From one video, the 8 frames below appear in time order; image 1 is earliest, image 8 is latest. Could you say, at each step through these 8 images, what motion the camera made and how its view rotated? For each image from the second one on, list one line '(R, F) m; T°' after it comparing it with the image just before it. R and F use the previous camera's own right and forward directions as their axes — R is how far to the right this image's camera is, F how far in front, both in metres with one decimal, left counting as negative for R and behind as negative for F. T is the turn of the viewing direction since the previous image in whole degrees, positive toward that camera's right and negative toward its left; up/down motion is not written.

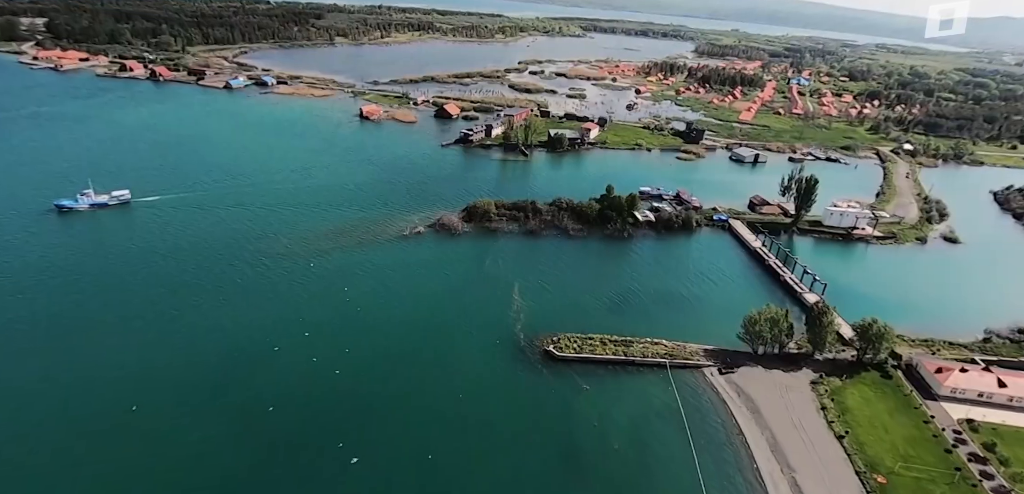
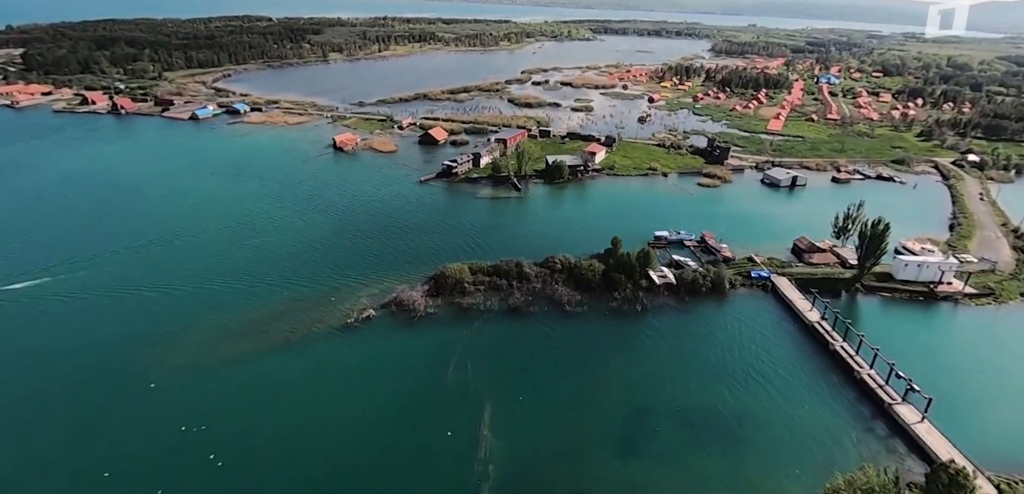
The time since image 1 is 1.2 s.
(+1.4, +4.8) m; -2°
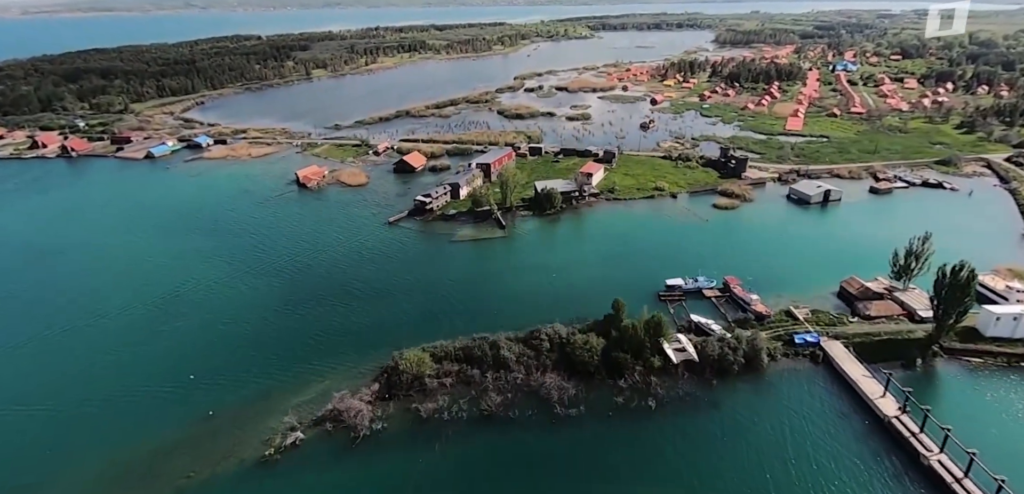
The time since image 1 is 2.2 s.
(+1.2, +3.9) m; -1°
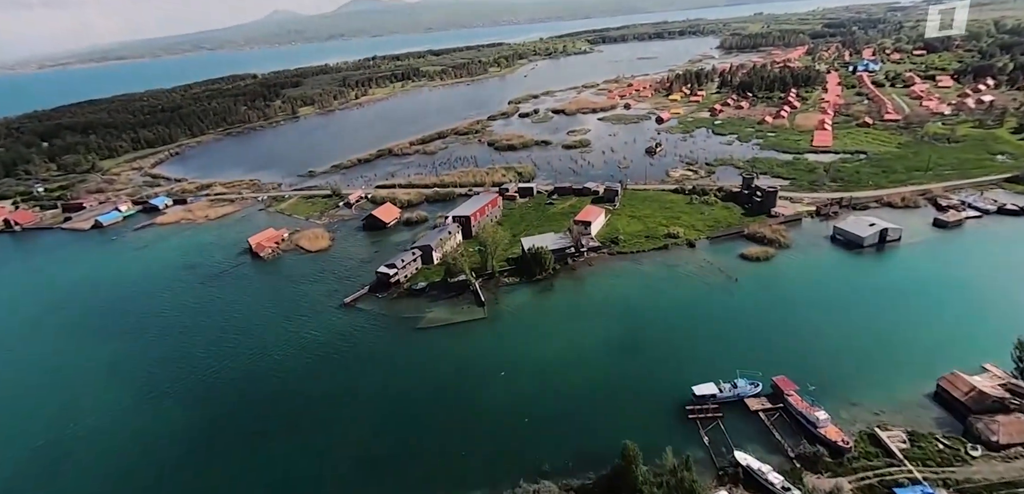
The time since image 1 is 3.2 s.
(+1.3, +4.4) m; -2°
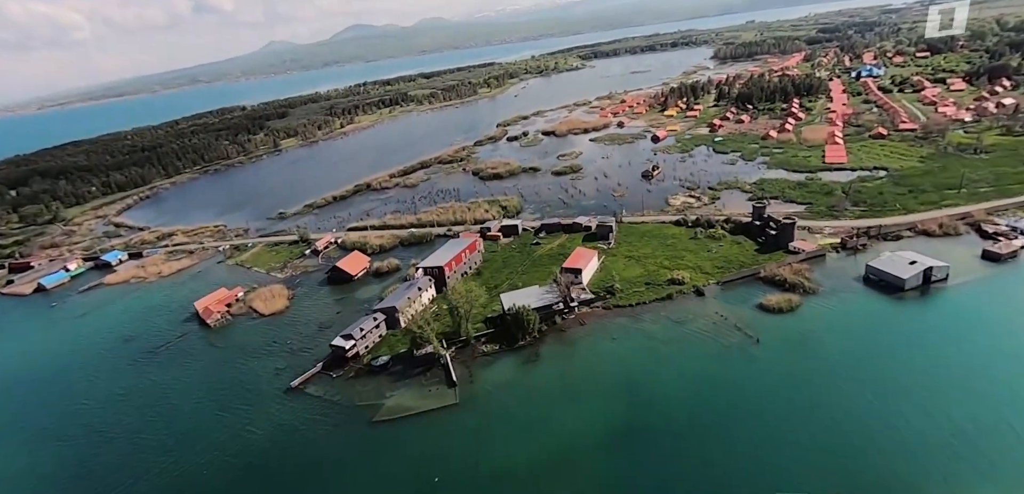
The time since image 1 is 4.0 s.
(+1.0, +3.0) m; 0°
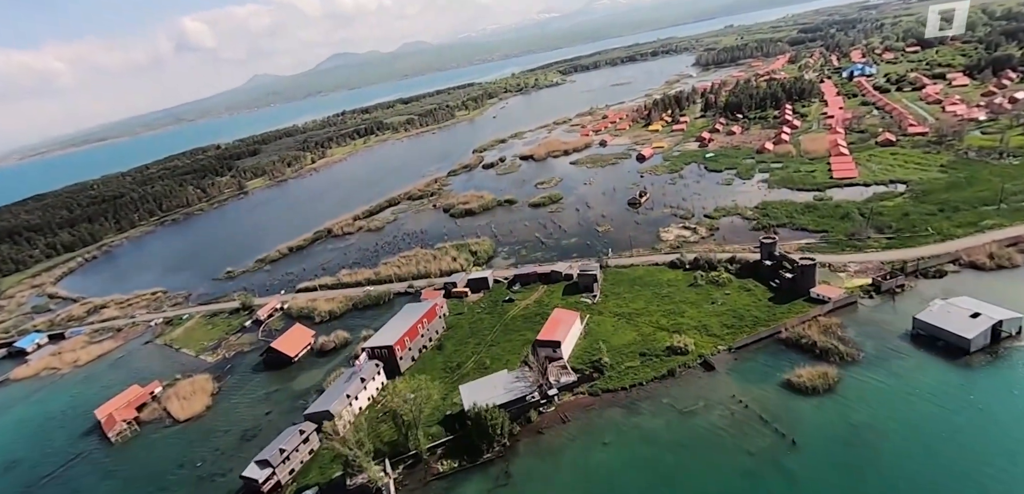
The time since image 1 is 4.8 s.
(+1.3, +3.7) m; +1°
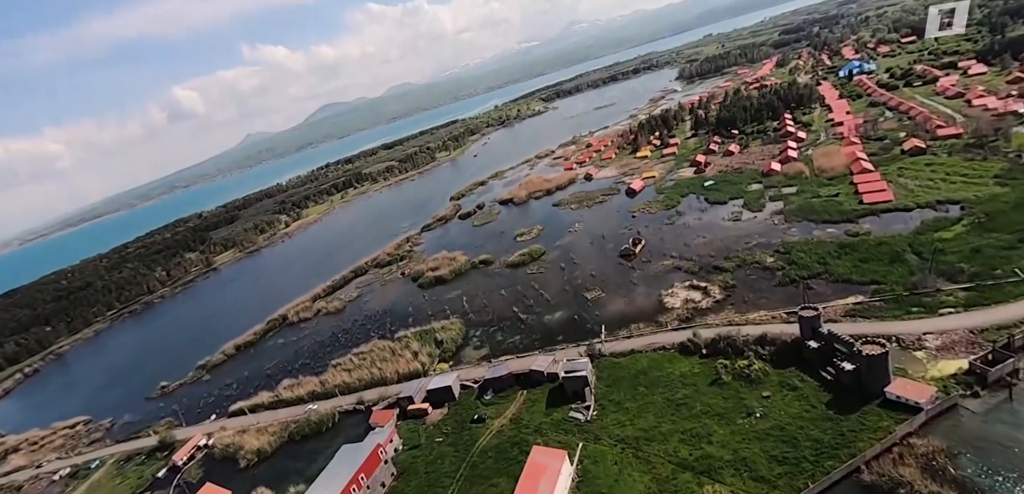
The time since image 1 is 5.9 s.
(+1.8, +4.7) m; 0°
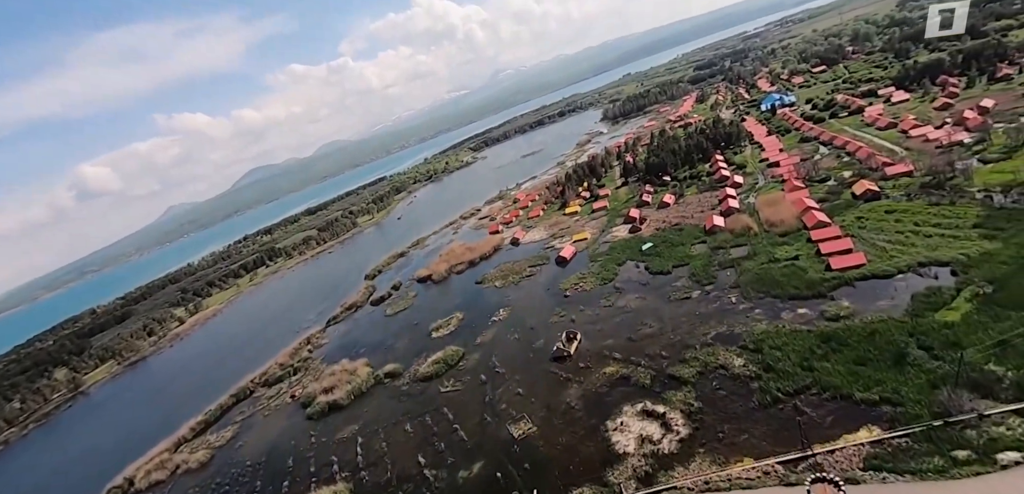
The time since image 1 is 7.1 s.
(+2.4, +5.2) m; +6°
